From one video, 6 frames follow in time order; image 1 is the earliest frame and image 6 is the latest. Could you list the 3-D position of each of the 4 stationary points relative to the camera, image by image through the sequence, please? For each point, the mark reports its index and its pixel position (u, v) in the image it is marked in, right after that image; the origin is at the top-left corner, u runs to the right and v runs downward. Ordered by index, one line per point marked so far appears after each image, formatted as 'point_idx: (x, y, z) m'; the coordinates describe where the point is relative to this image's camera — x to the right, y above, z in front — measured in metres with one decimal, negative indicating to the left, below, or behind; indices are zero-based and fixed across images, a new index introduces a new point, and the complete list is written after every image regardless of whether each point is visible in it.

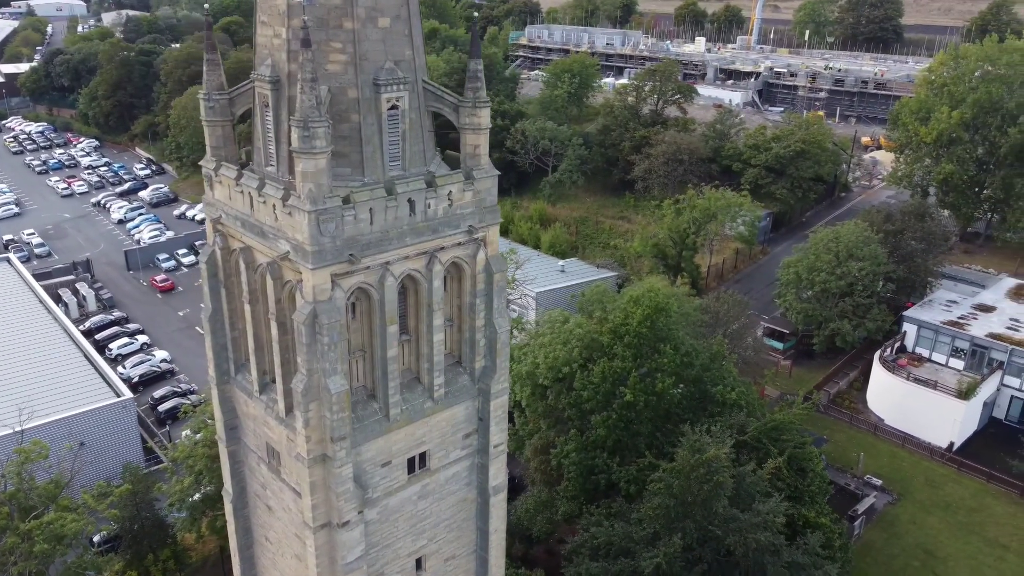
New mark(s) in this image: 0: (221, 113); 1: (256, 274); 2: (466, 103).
0: (-7.0, +4.2, +19.9) m
1: (-6.2, +0.3, +19.9) m
2: (-1.1, +4.4, +19.7) m
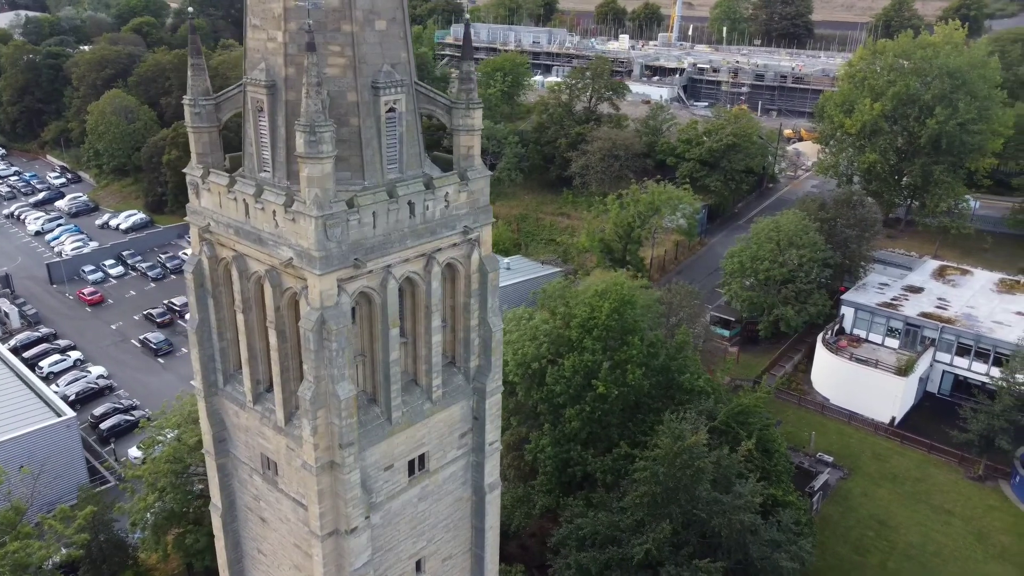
0: (-7.2, +4.0, +19.4) m
1: (-6.3, +0.1, +19.6) m
2: (-1.2, +4.4, +19.8) m
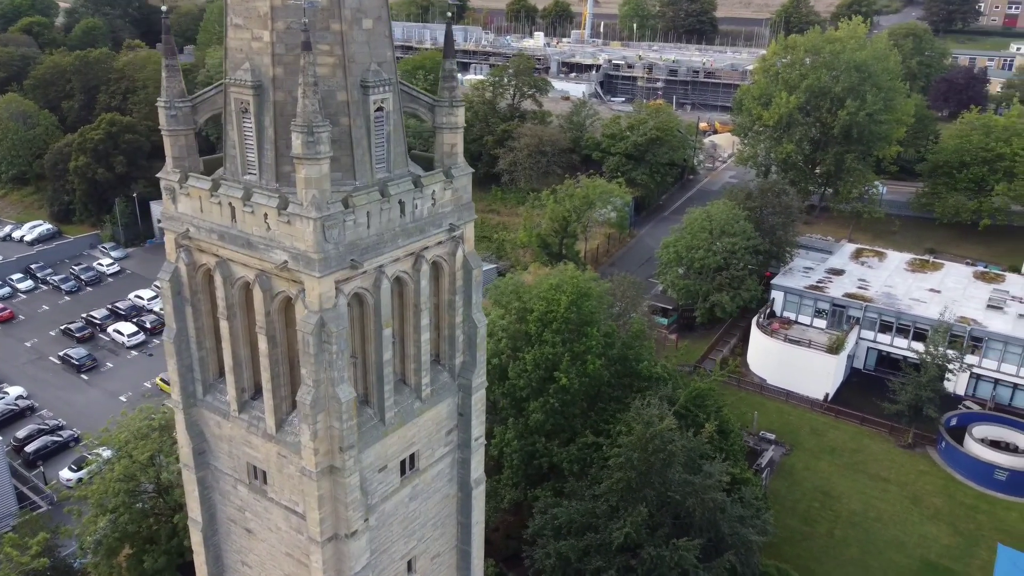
0: (-7.5, +3.8, +18.8) m
1: (-6.5, 0.0, +19.1) m
2: (-1.7, +4.5, +19.9) m
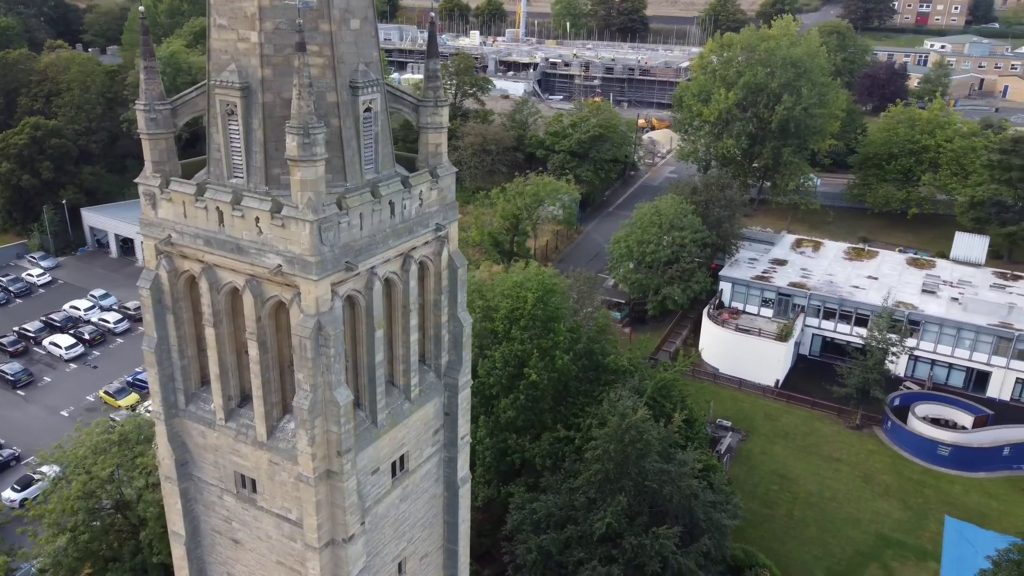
0: (-7.8, +3.6, +18.3) m
1: (-6.6, -0.2, +18.7) m
2: (-2.1, +4.5, +19.9) m
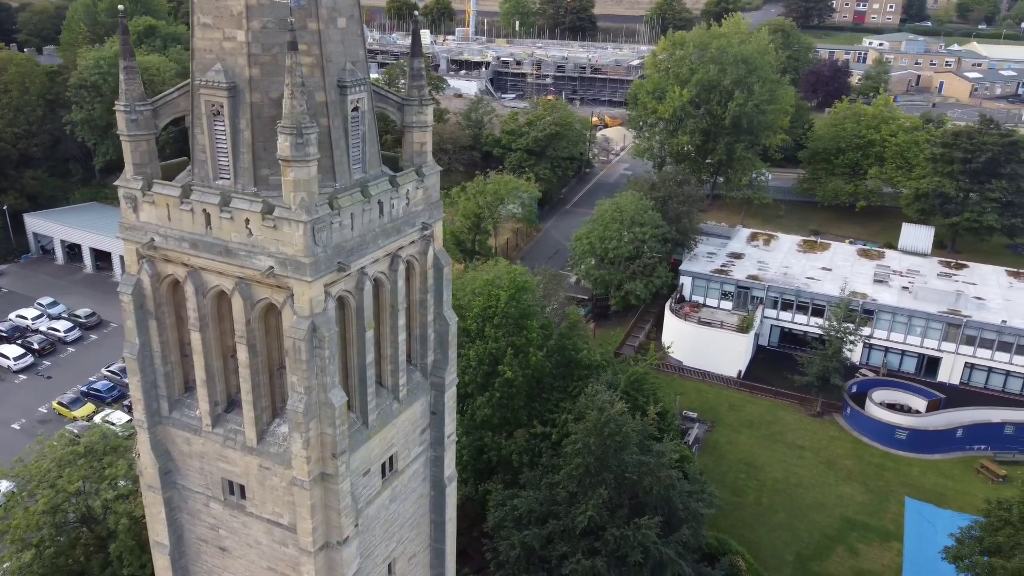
0: (-8.0, +3.5, +17.9) m
1: (-6.8, -0.3, +18.4) m
2: (-2.4, +4.5, +19.8) m
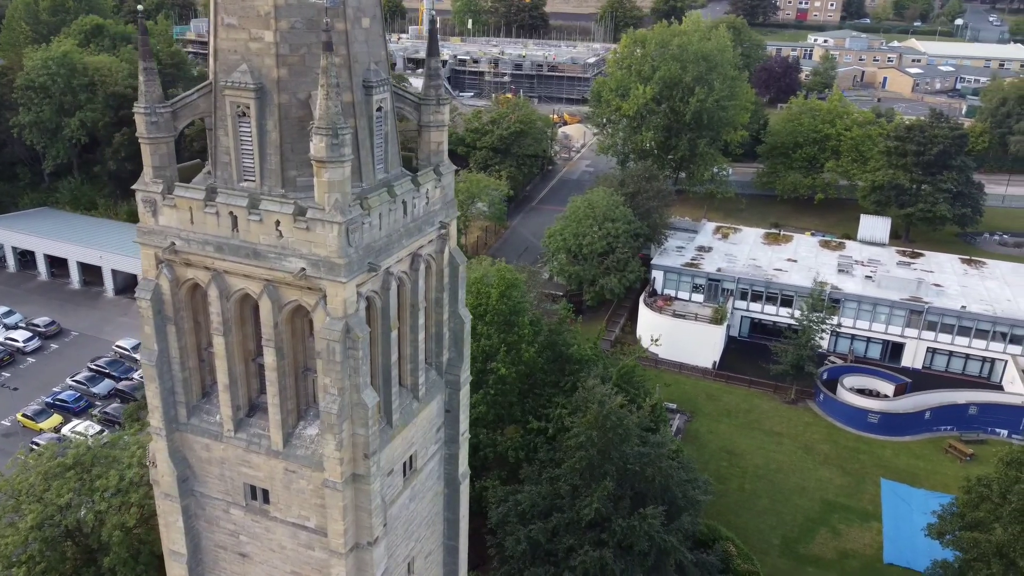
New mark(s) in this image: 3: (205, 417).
0: (-7.5, +3.4, +17.6) m
1: (-6.2, -0.3, +18.2) m
2: (-2.1, +4.5, +19.9) m
3: (-7.4, -3.1, +19.7) m
